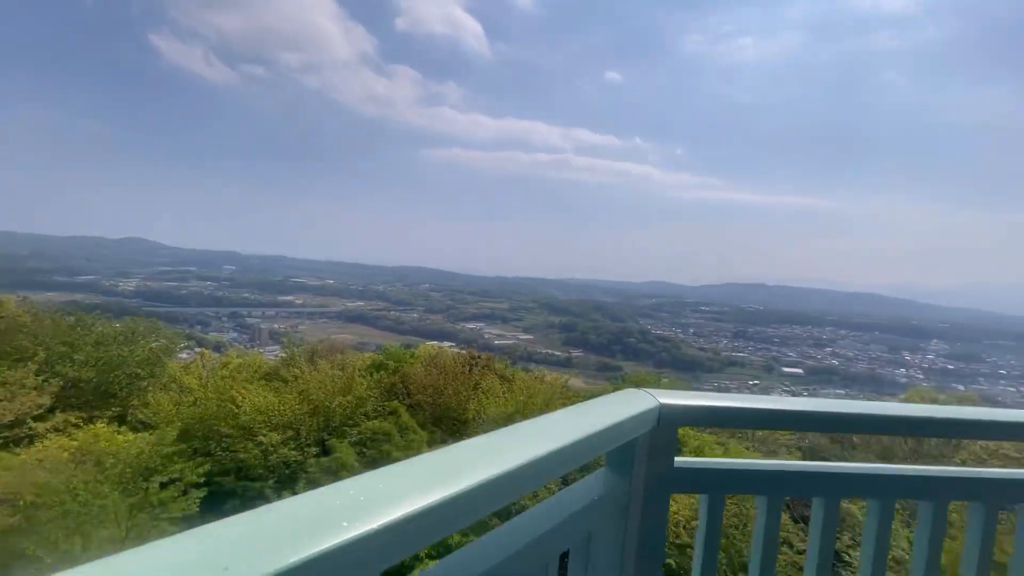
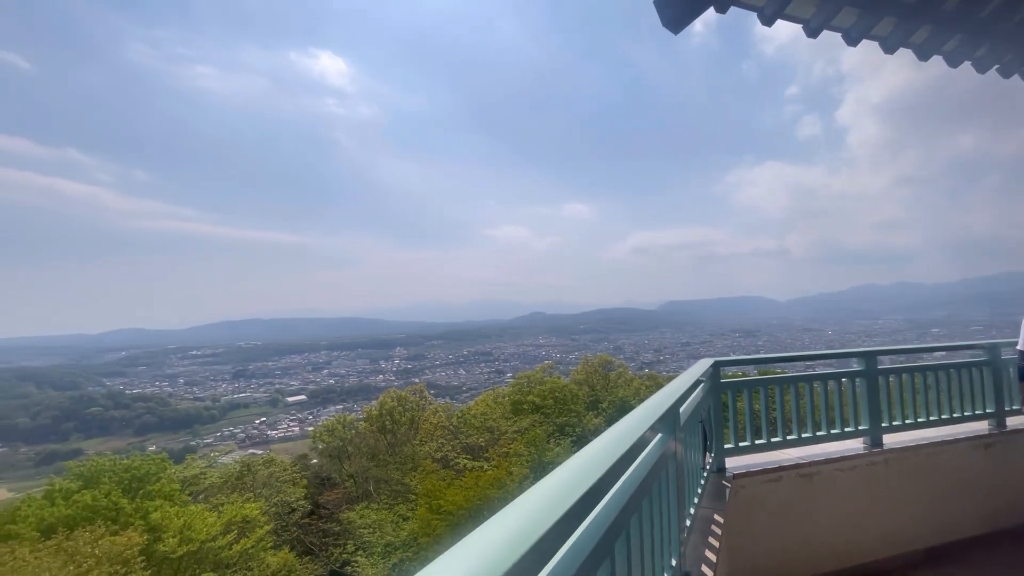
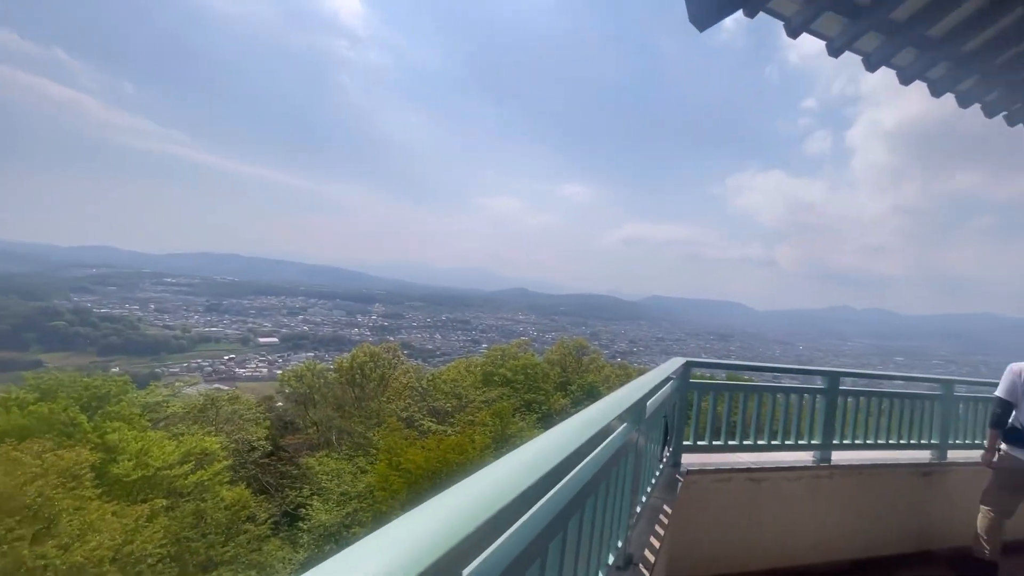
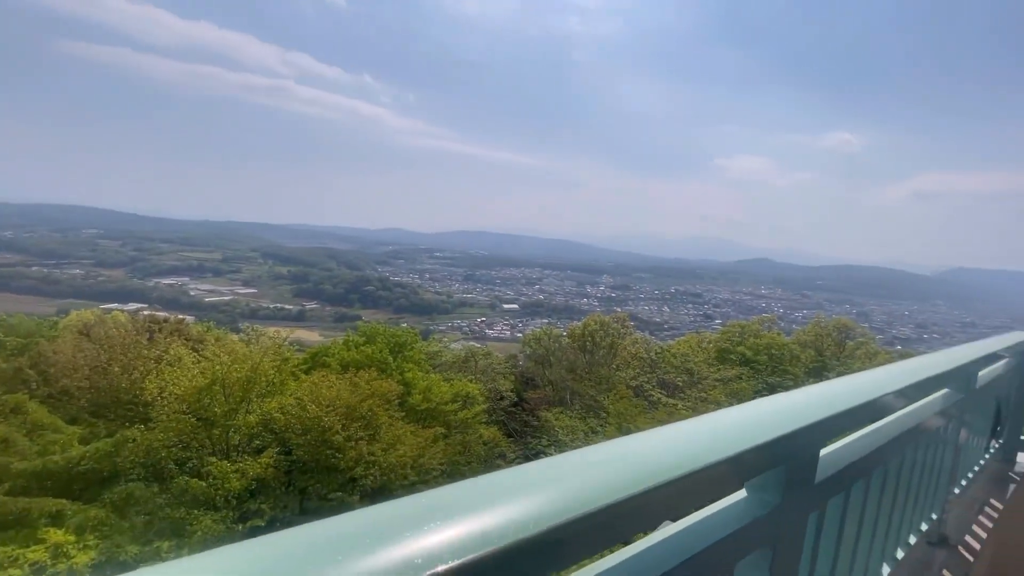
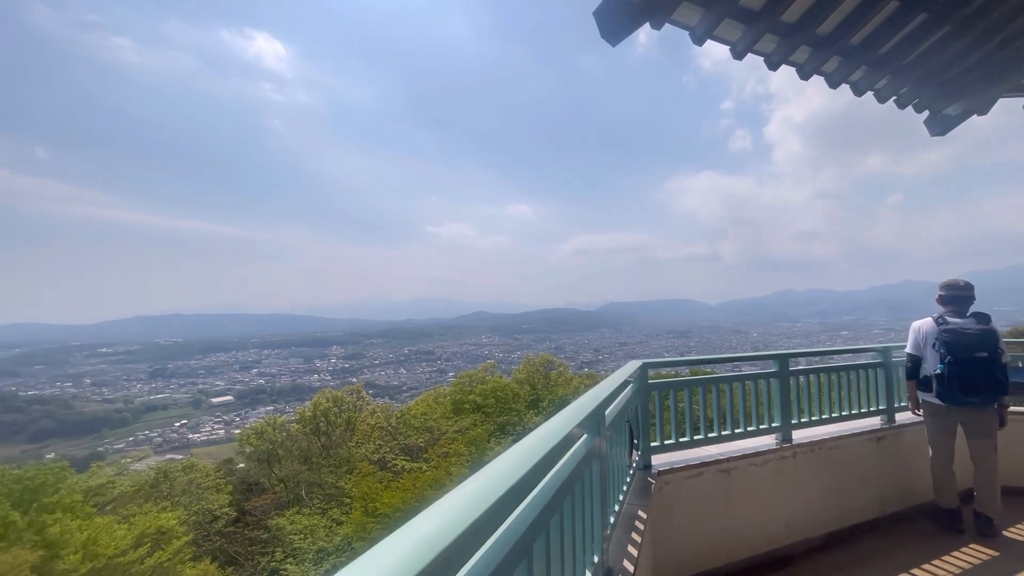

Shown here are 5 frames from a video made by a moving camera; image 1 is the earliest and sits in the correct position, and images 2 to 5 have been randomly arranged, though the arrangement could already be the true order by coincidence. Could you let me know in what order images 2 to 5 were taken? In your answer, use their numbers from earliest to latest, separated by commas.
4, 3, 5, 2
